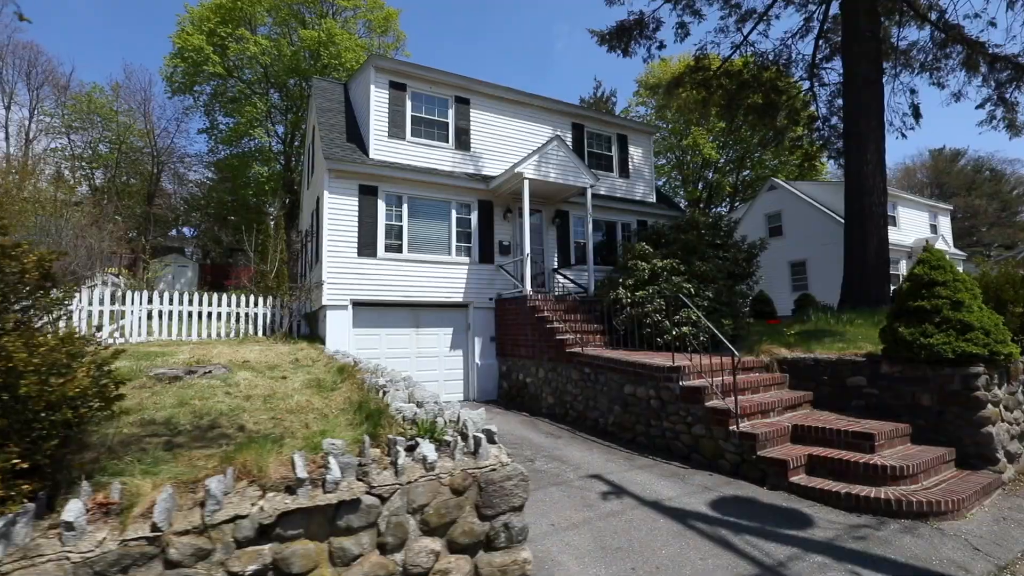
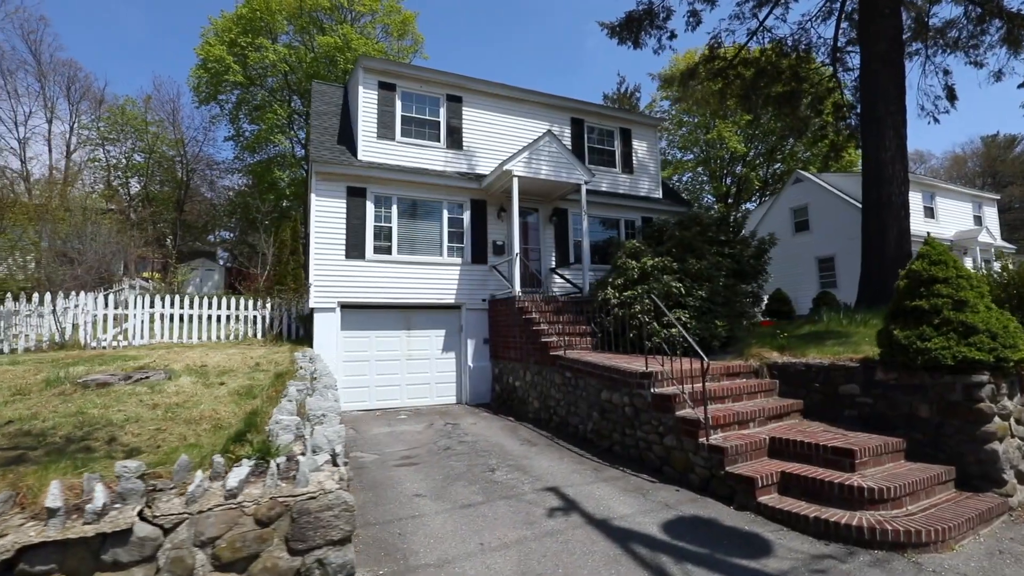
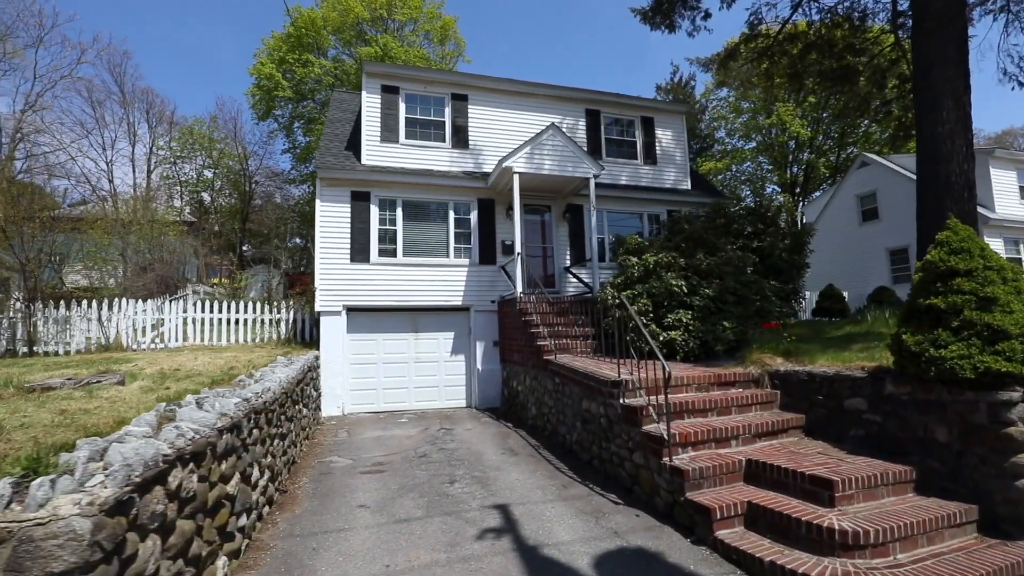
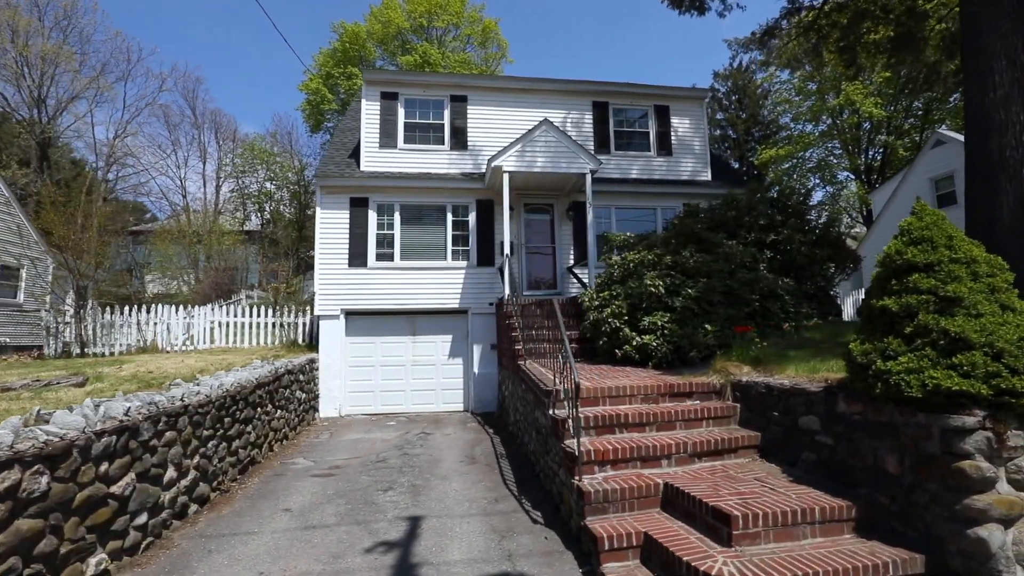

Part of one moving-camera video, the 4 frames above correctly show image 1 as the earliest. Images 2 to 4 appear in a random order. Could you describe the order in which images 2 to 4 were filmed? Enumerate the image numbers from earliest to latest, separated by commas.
2, 3, 4
